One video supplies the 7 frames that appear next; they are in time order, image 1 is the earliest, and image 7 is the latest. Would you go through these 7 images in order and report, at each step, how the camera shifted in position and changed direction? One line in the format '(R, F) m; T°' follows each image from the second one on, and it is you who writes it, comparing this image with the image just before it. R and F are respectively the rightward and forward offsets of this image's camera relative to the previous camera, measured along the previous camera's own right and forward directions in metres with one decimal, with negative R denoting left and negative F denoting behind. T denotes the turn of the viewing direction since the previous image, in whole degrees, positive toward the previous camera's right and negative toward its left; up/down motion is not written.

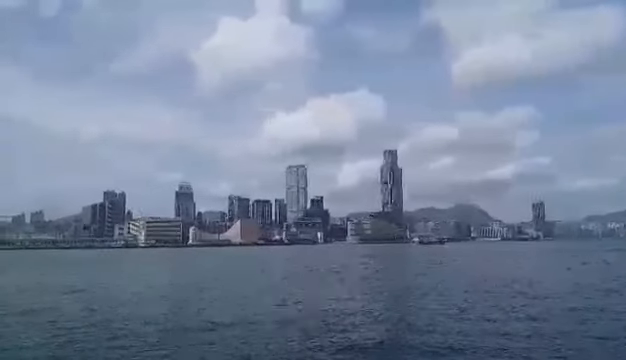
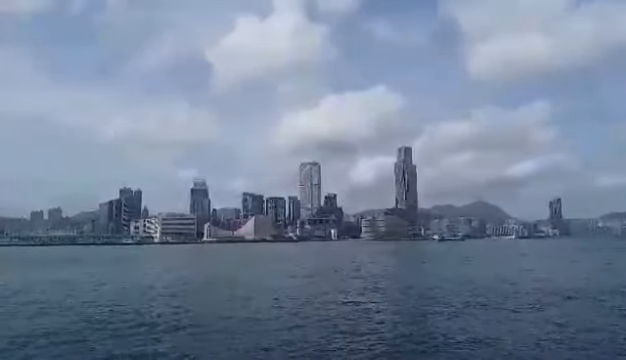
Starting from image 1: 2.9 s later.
(-0.2, -0.2) m; -1°
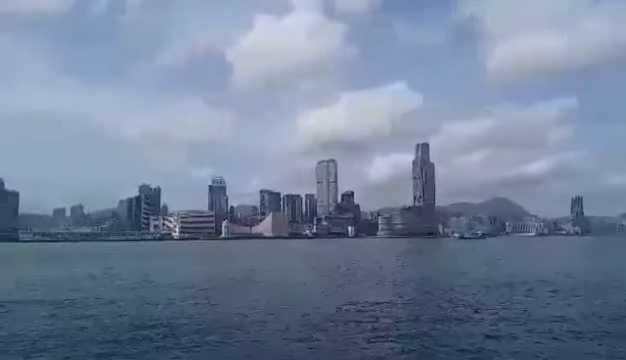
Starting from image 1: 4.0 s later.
(-0.2, -0.1) m; -1°
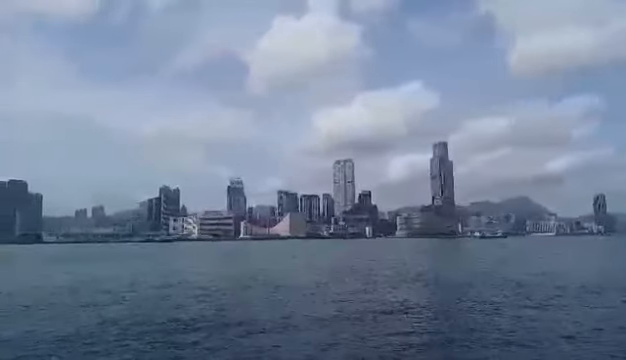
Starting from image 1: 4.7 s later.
(-0.2, -0.1) m; -1°
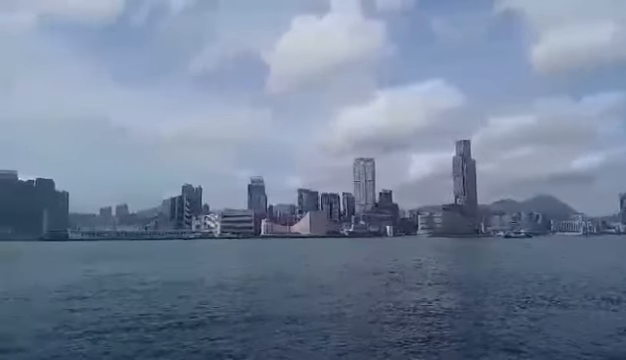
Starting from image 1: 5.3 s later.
(-0.2, -0.1) m; -2°
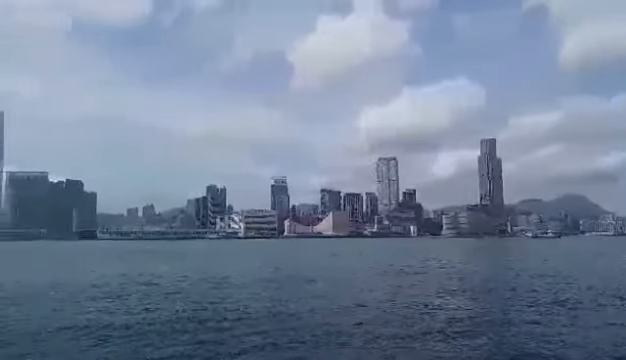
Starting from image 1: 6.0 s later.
(+1.8, -0.3) m; -5°
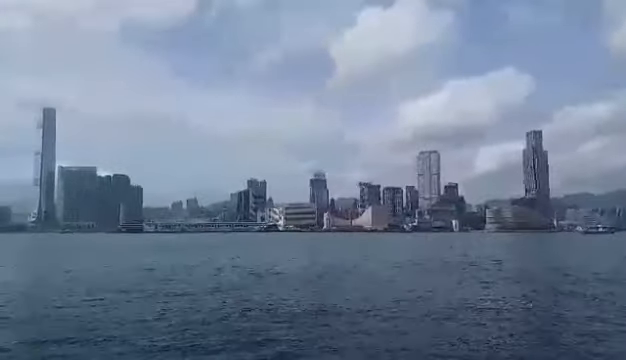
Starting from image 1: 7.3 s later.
(+1.0, -0.1) m; -5°
